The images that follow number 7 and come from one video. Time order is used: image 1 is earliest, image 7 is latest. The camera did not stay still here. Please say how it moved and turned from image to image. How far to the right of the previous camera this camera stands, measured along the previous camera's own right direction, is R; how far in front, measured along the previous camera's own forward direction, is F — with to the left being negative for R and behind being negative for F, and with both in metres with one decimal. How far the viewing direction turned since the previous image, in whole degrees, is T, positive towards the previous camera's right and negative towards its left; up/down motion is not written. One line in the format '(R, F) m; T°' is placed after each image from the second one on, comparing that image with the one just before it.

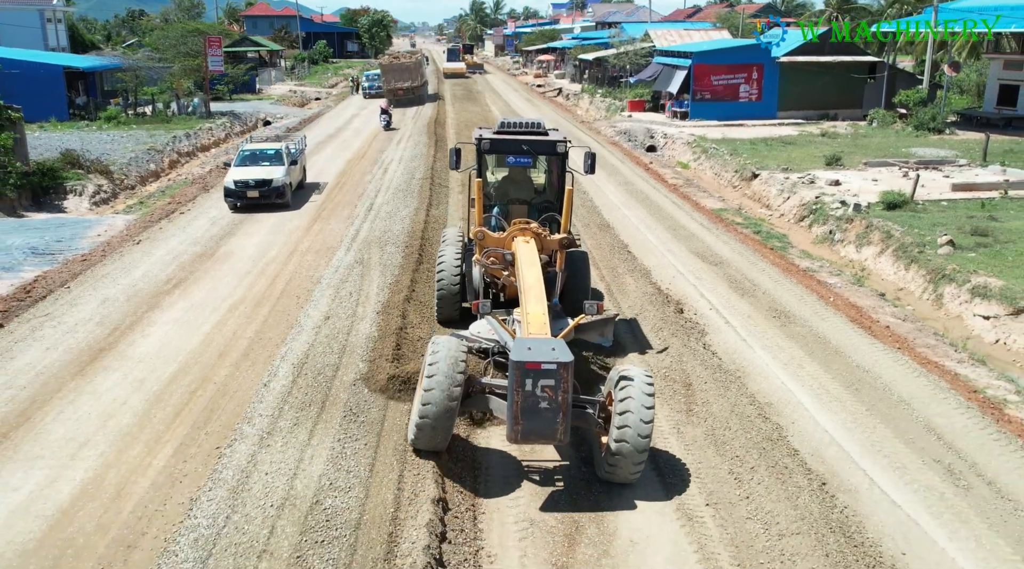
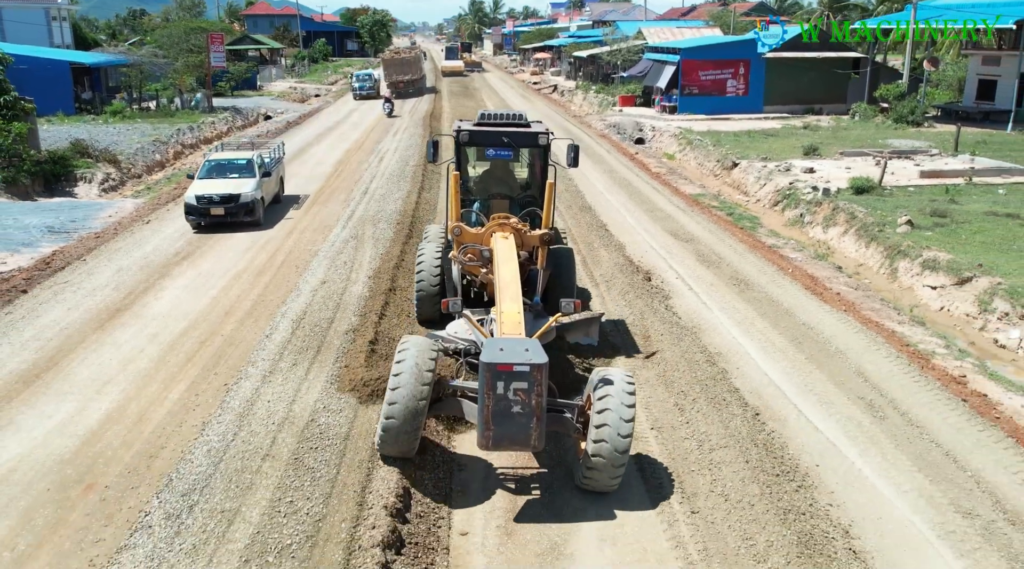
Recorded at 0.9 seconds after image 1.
(+0.3, -1.3) m; 0°
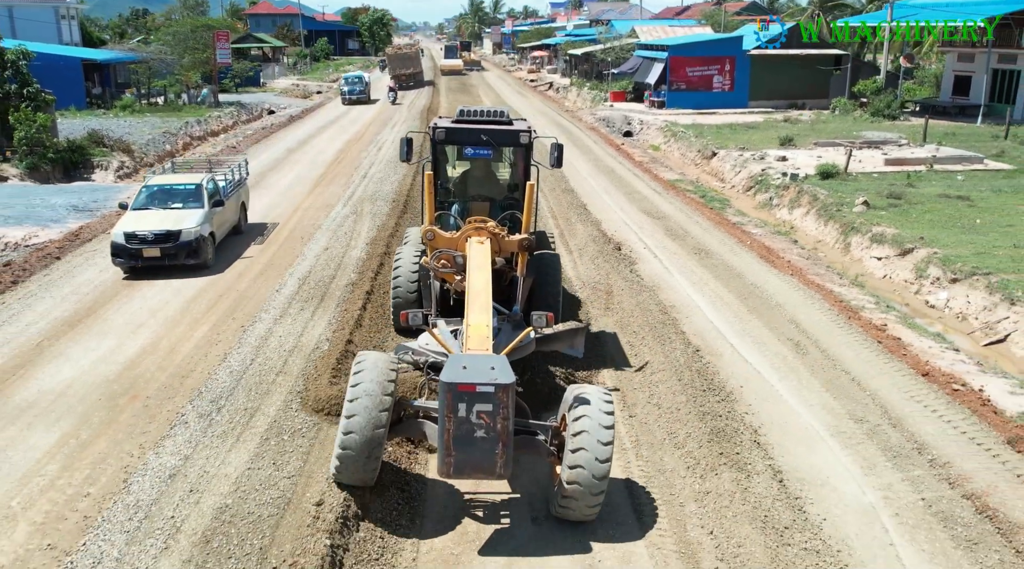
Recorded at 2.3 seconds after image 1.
(+0.3, -1.8) m; 0°
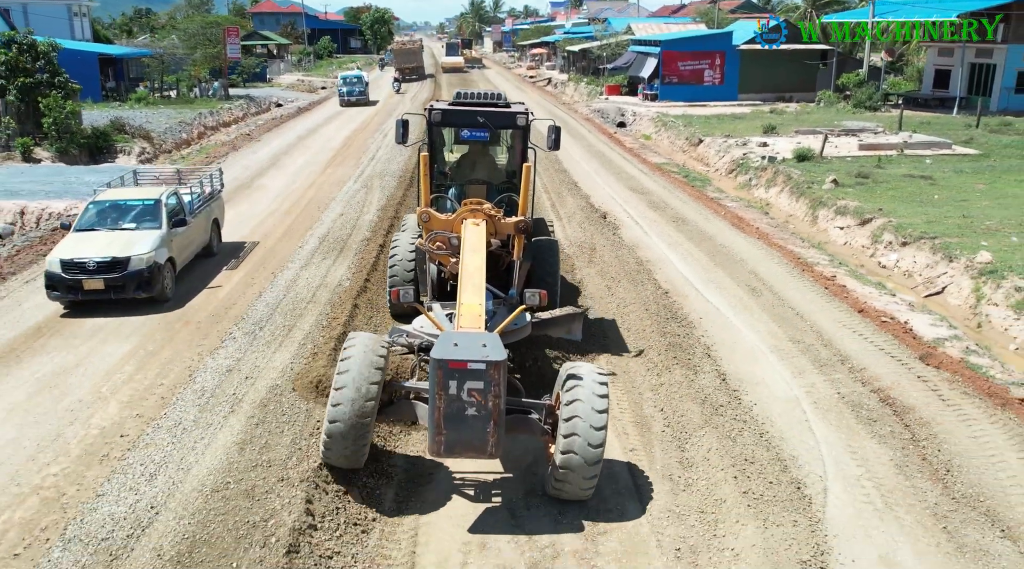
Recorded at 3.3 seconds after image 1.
(+0.1, -1.9) m; 0°
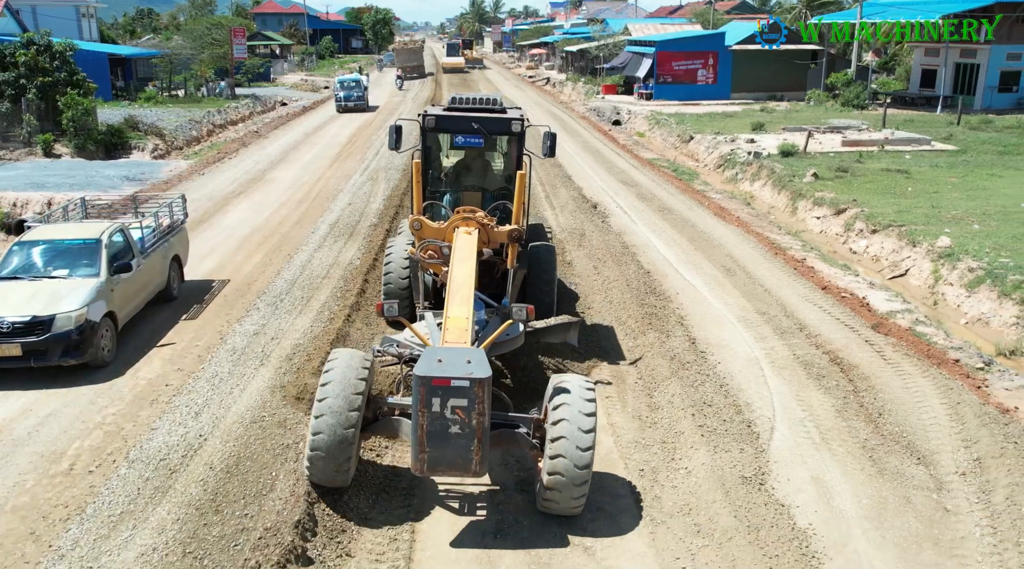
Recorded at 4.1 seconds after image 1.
(+0.1, -1.4) m; 0°
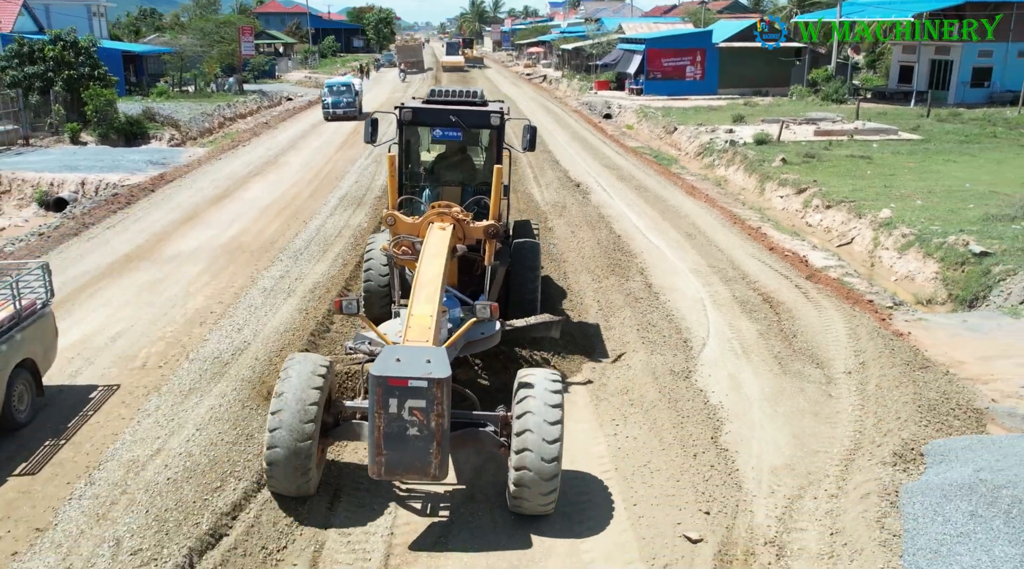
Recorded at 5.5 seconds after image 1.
(+0.2, -2.2) m; 0°
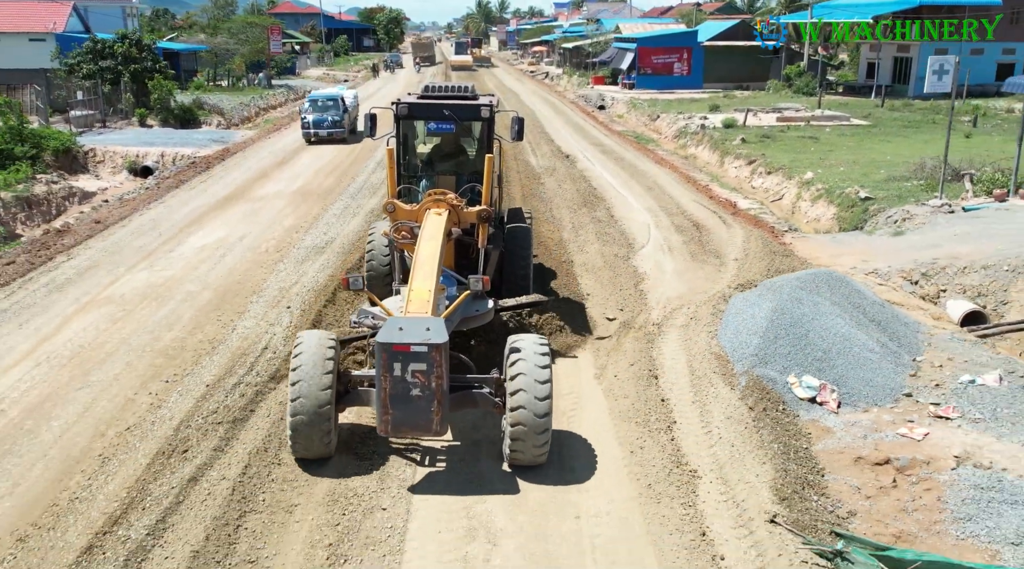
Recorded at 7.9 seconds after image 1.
(+0.1, -5.2) m; 0°
